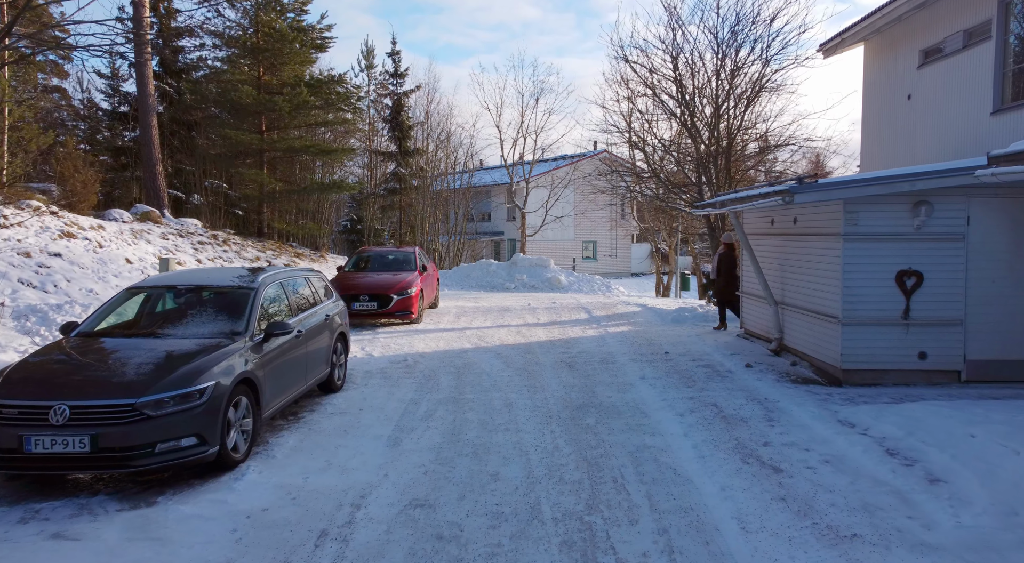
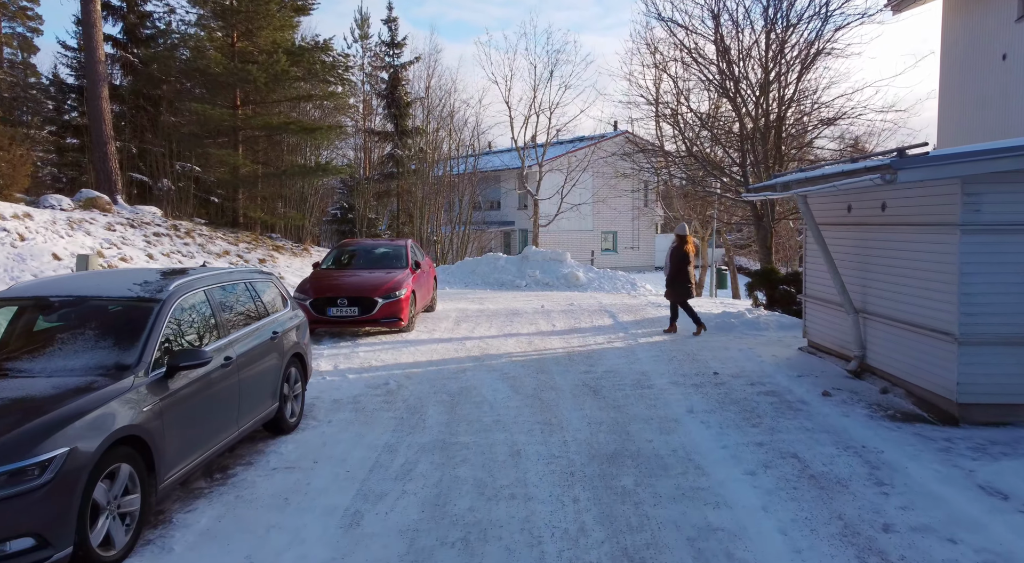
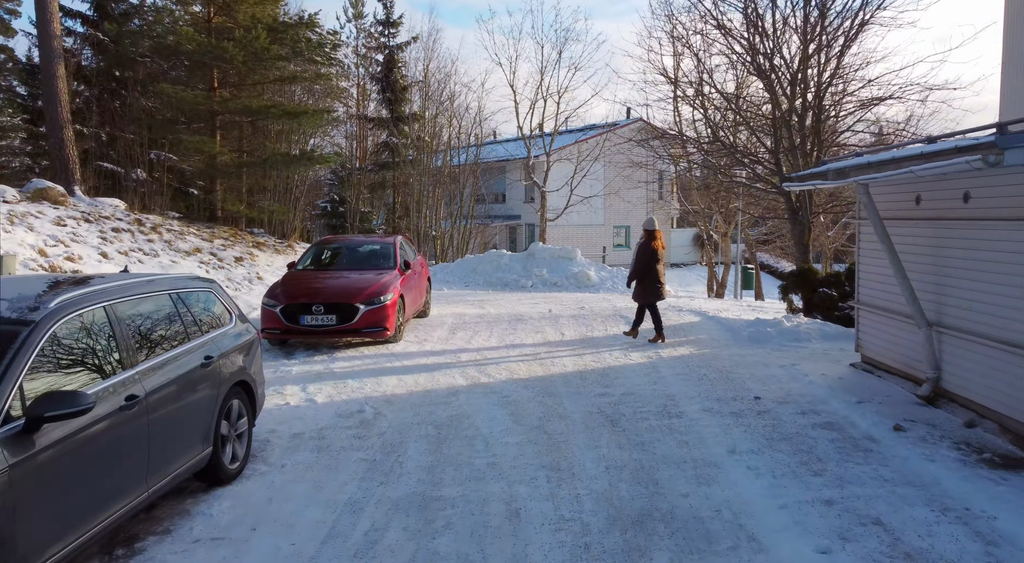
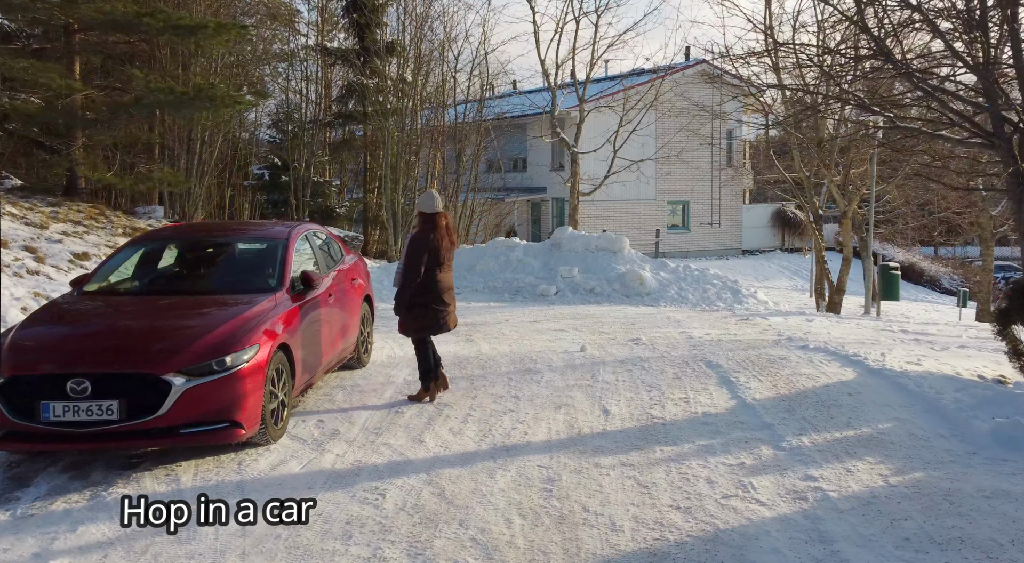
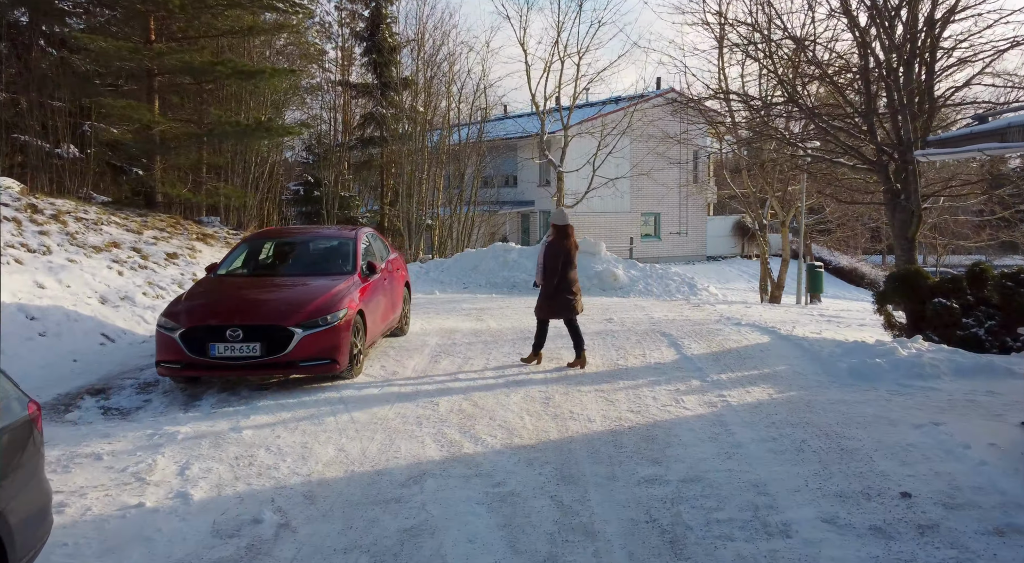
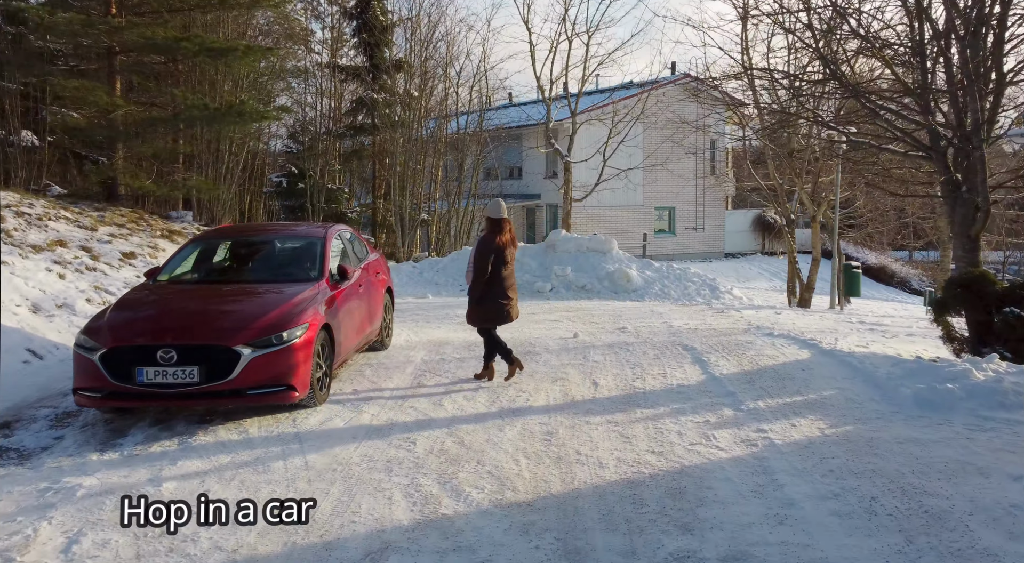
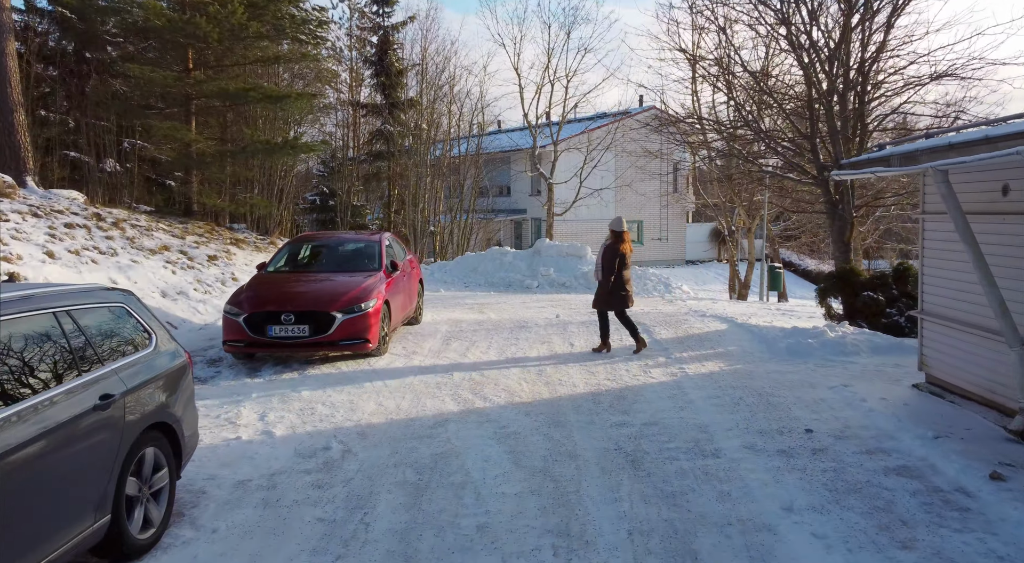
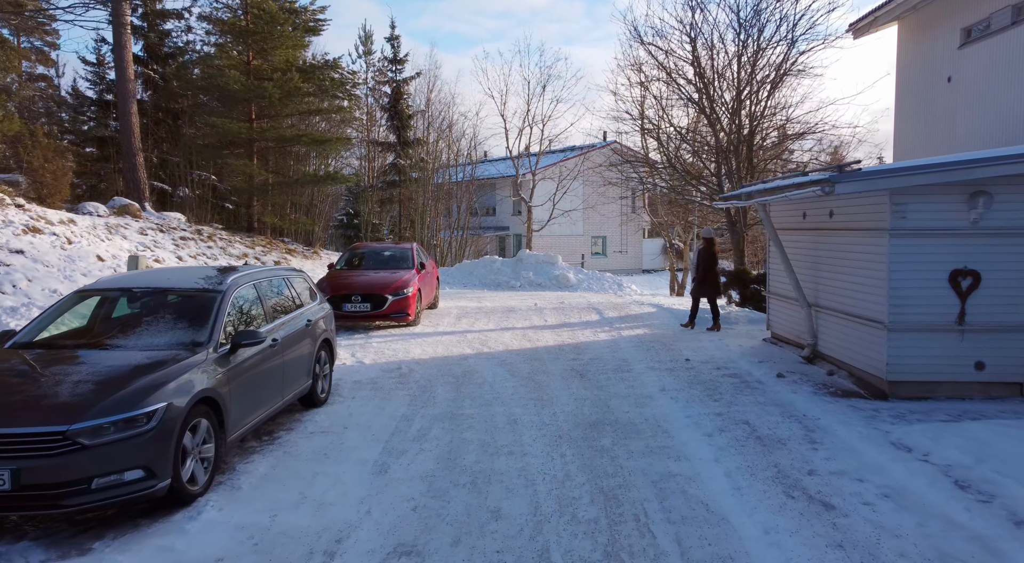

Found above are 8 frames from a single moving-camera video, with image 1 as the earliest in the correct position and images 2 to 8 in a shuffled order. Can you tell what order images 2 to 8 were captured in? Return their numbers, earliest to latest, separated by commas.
8, 2, 3, 7, 5, 6, 4
